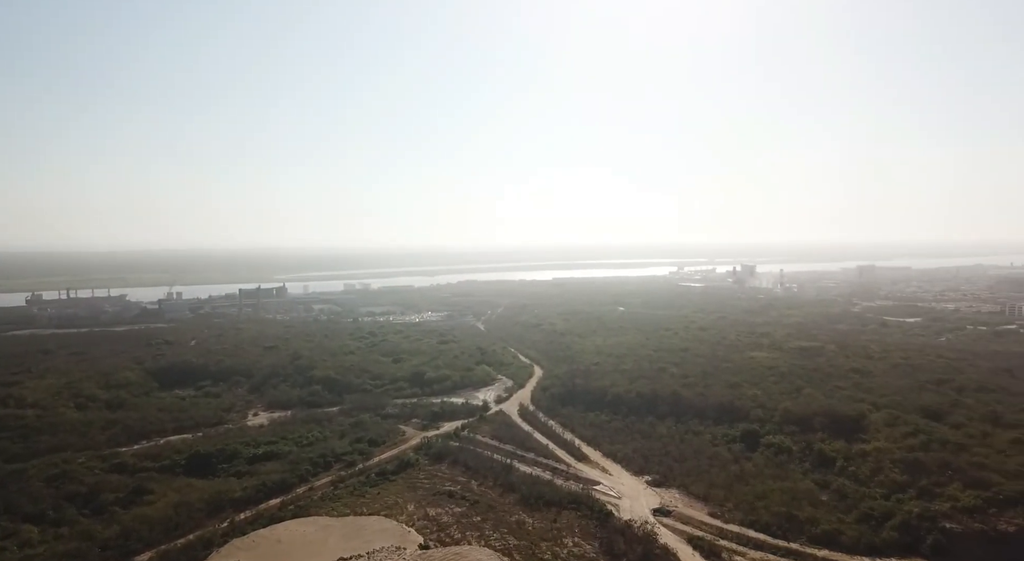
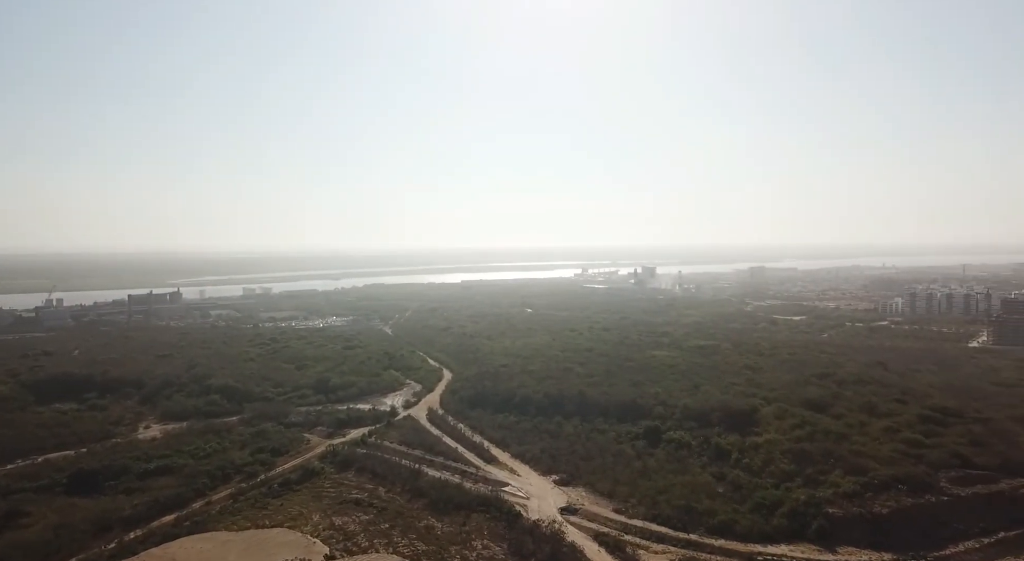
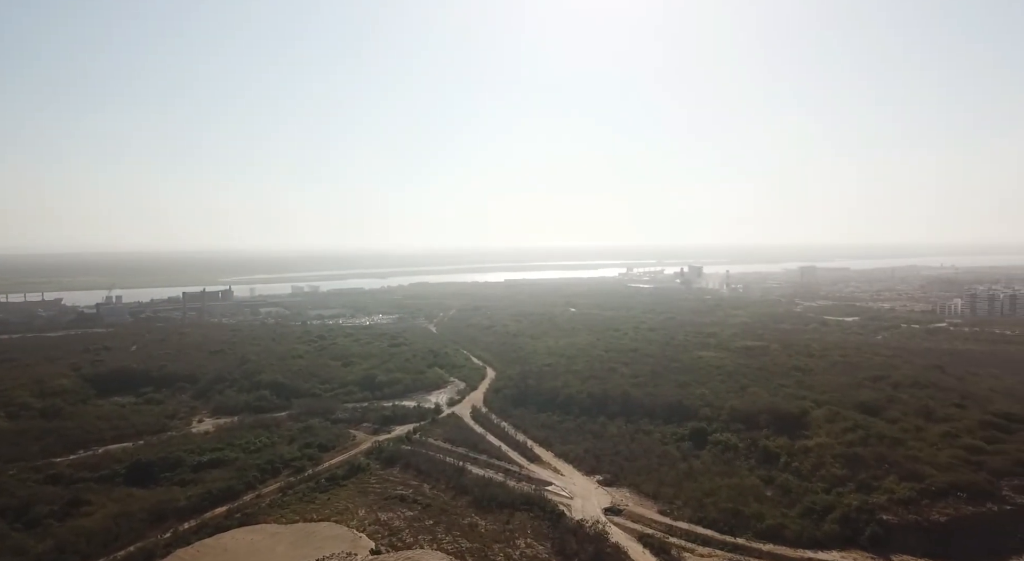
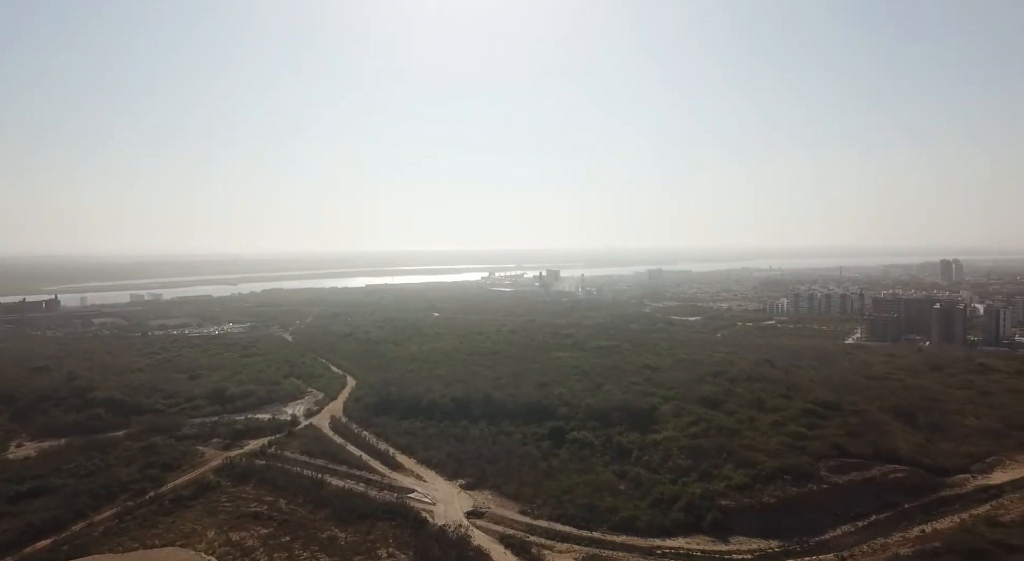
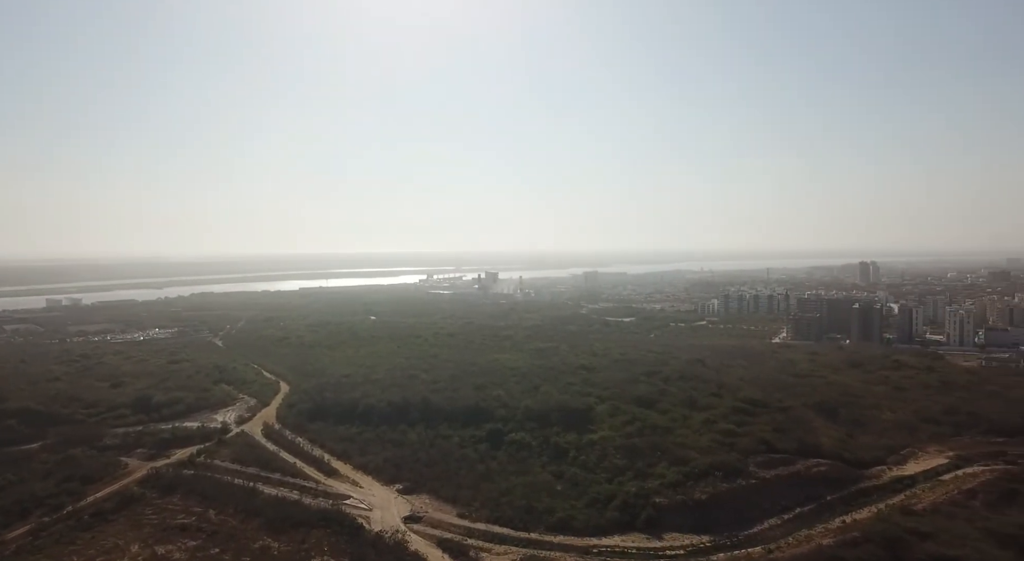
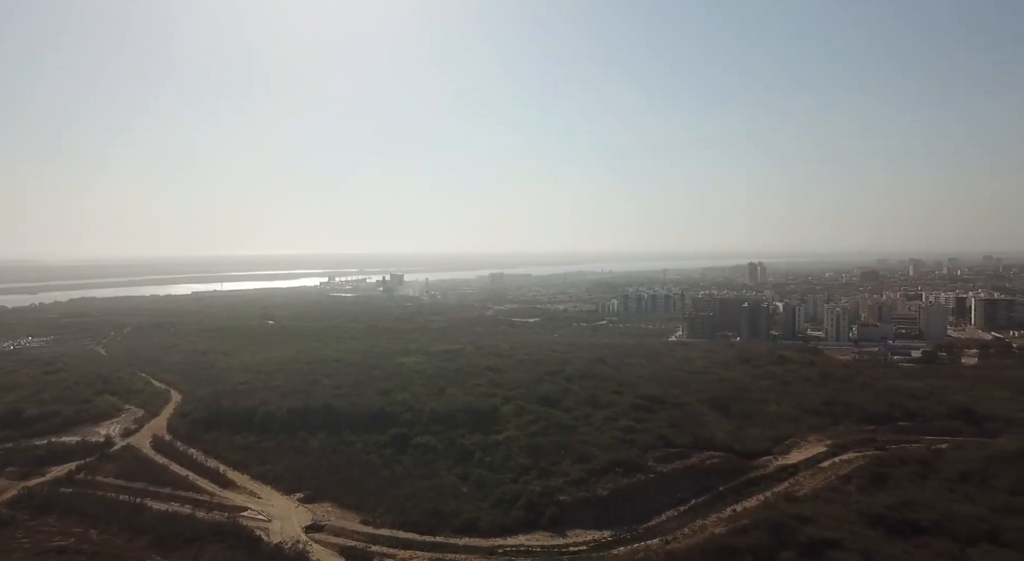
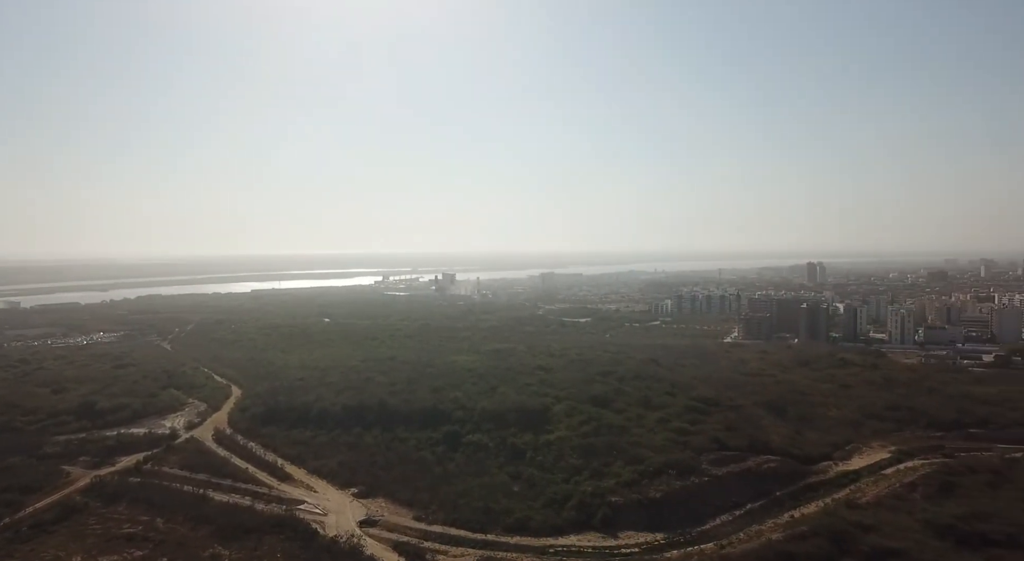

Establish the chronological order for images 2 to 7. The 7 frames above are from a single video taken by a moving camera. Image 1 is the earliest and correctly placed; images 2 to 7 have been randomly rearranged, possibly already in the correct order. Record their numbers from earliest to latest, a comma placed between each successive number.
3, 2, 4, 5, 7, 6
